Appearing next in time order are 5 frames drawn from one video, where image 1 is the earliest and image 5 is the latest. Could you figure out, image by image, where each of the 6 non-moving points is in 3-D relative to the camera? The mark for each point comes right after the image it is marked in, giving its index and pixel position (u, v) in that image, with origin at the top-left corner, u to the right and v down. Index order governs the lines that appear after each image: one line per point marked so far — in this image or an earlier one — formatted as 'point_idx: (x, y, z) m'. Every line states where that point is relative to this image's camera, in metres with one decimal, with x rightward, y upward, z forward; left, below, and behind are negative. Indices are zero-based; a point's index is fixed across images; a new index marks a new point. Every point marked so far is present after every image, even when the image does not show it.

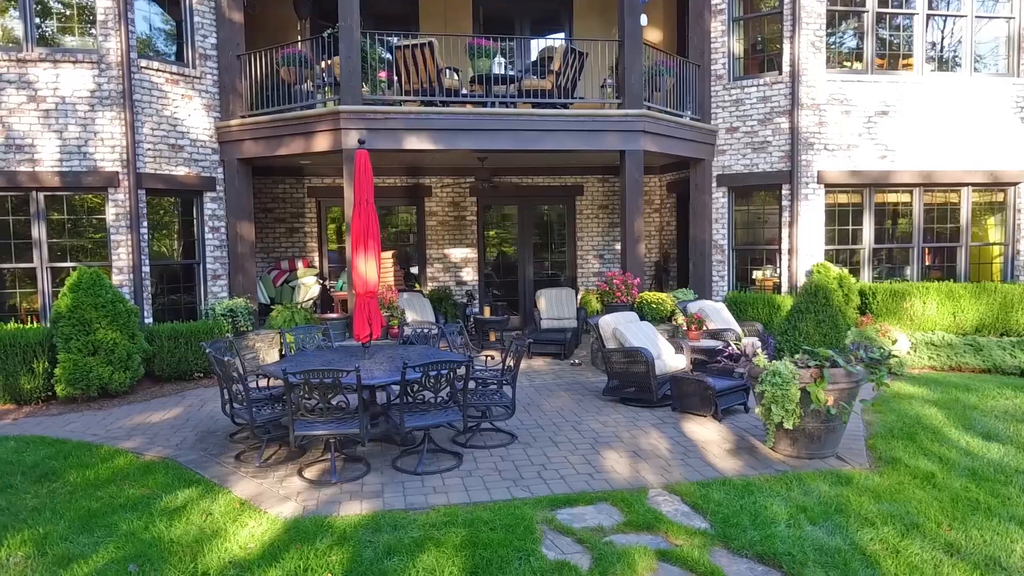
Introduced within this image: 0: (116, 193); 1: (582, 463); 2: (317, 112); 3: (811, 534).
0: (-4.8, +1.2, +8.6) m
1: (+0.6, -1.4, +5.7) m
2: (-2.3, +2.1, +8.5) m
3: (+1.8, -1.5, +4.3) m
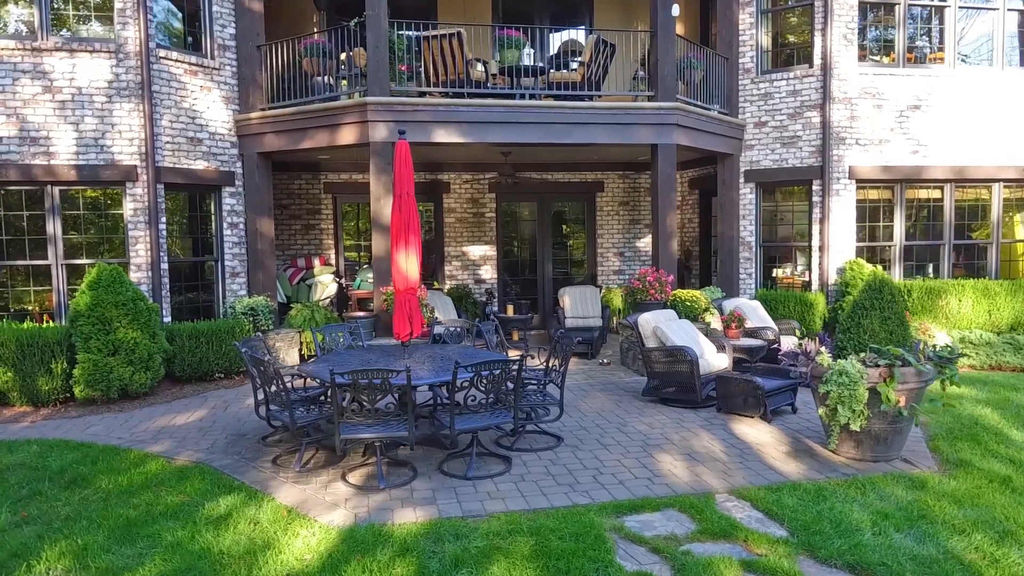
0: (-4.4, +1.2, +8.3) m
1: (+1.0, -1.4, +5.4) m
2: (-1.9, +2.1, +8.2) m
3: (+2.2, -1.4, +4.0) m
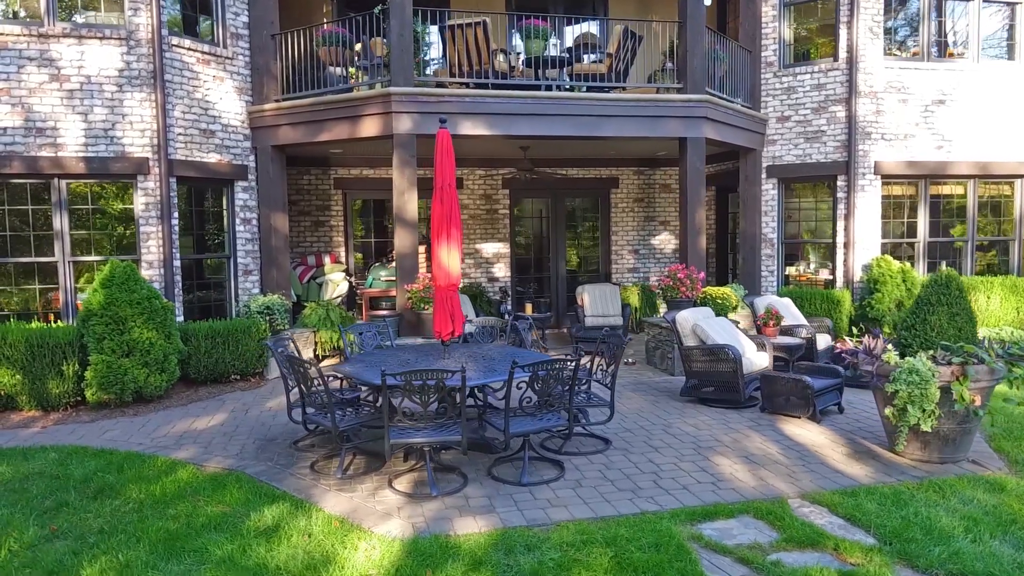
0: (-4.1, +1.2, +8.0) m
1: (+1.4, -1.3, +5.2) m
2: (-1.6, +2.1, +7.9) m
3: (+2.6, -1.4, +3.8) m
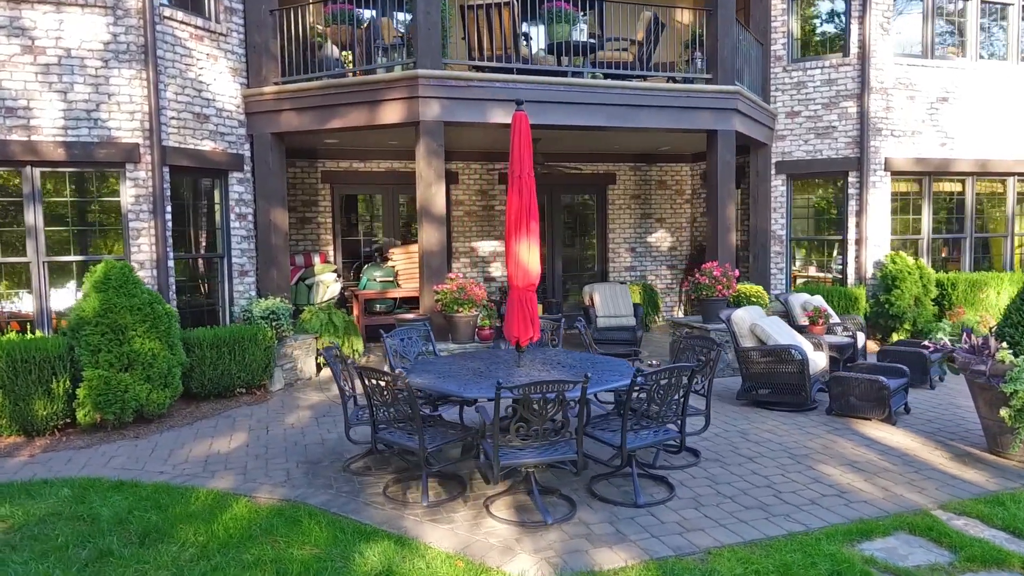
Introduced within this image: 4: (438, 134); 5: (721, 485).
0: (-3.7, +1.2, +7.0) m
1: (+2.0, -1.3, +4.8) m
2: (-1.2, +2.1, +7.2) m
3: (+3.4, -1.4, +3.6) m
4: (-0.8, +1.6, +7.3) m
5: (+1.4, -1.3, +4.8) m
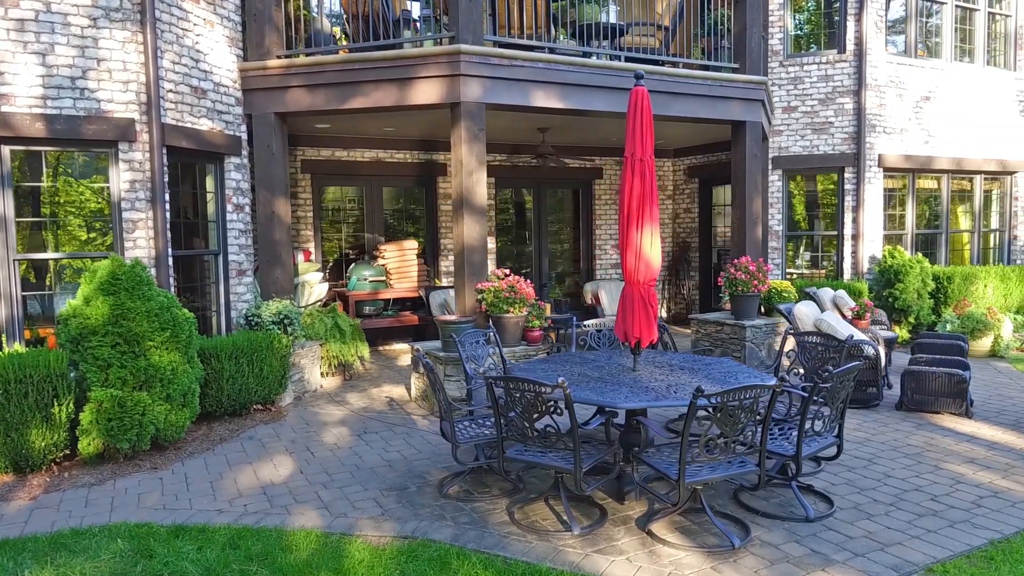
0: (-3.2, +1.1, +5.9) m
1: (+2.8, -1.2, +4.6) m
2: (-0.8, +2.1, +6.5) m
3: (+4.4, -1.3, +3.6) m
4: (-0.3, +1.6, +6.6) m
5: (+2.2, -1.3, +4.5) m
